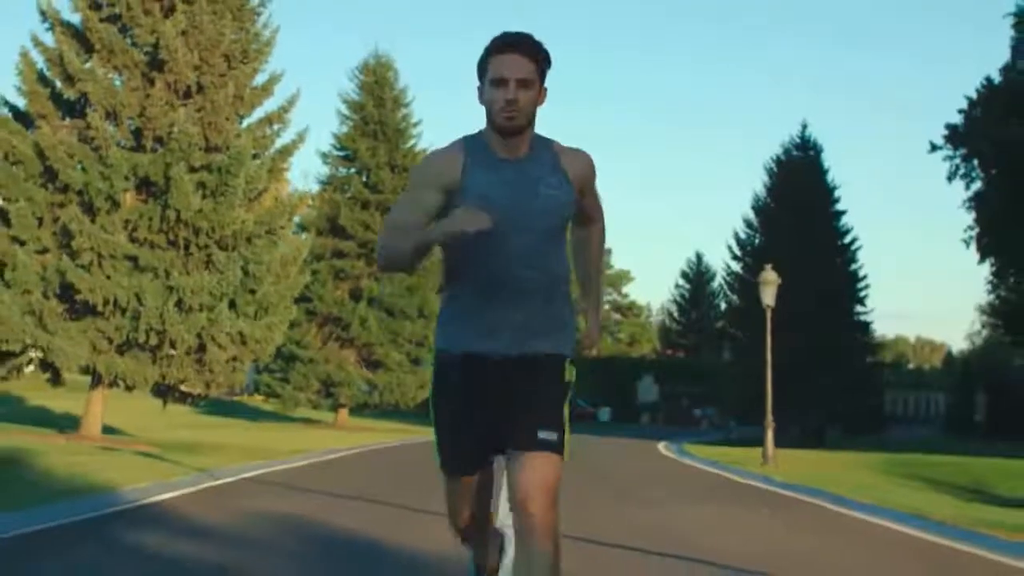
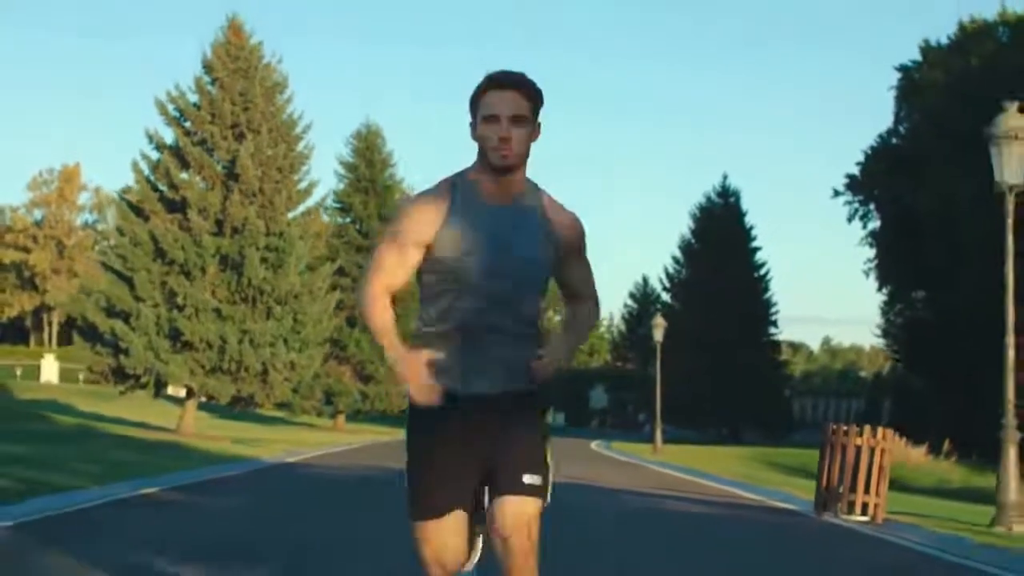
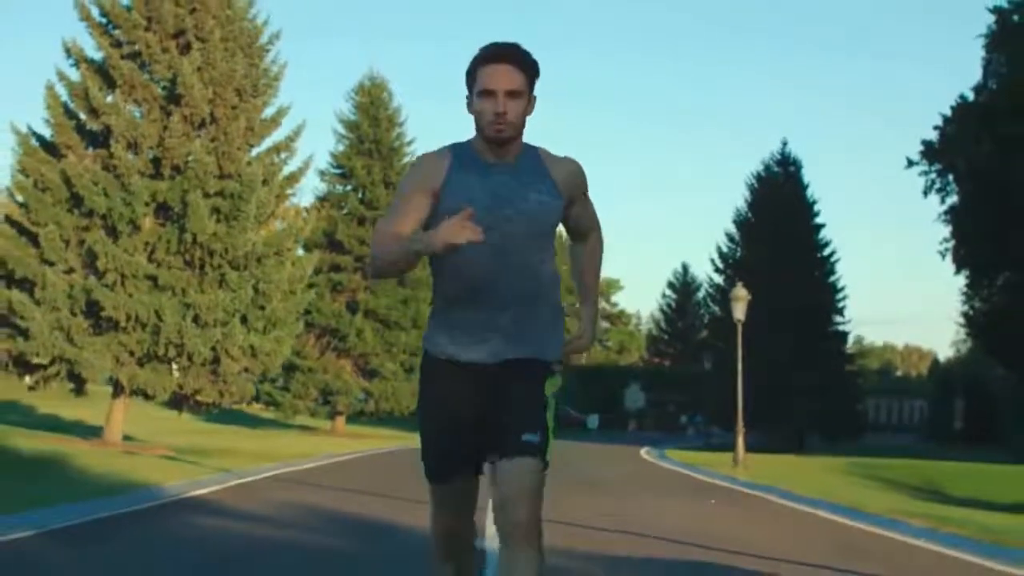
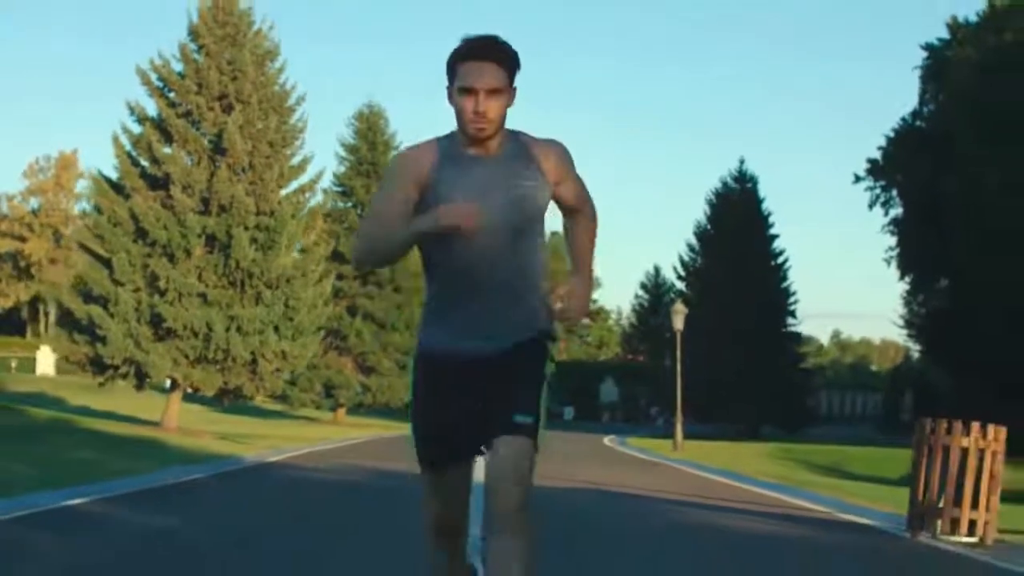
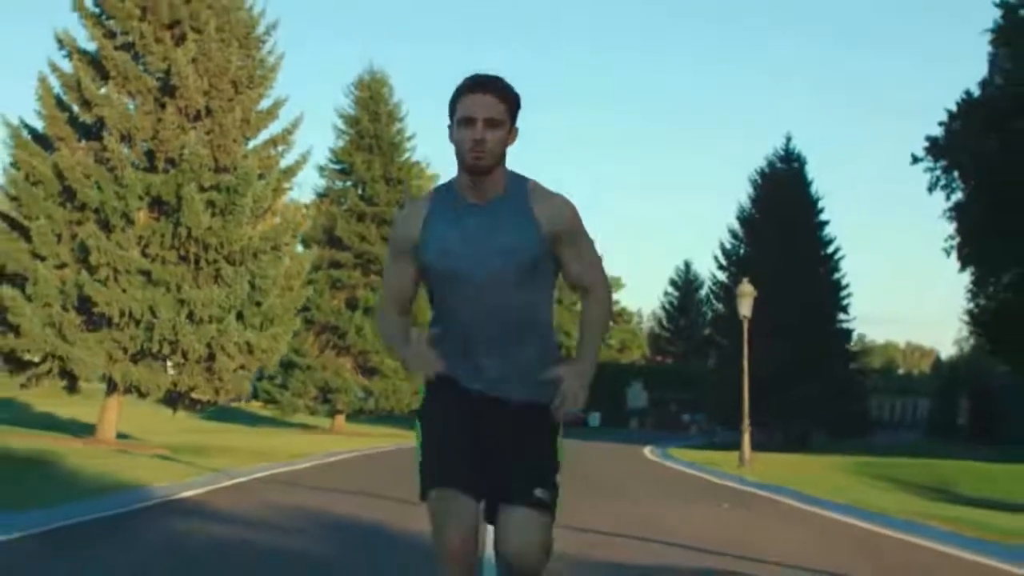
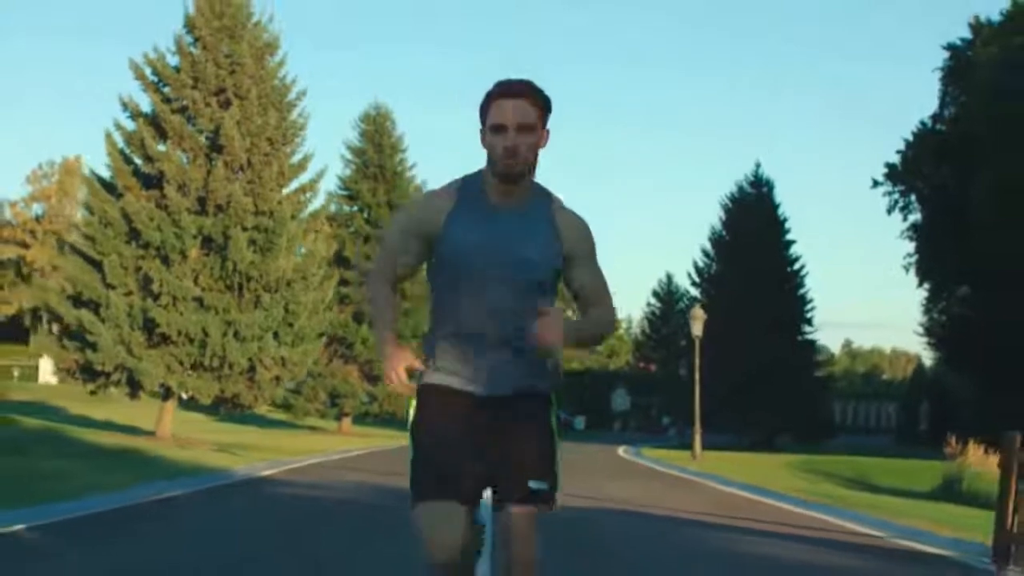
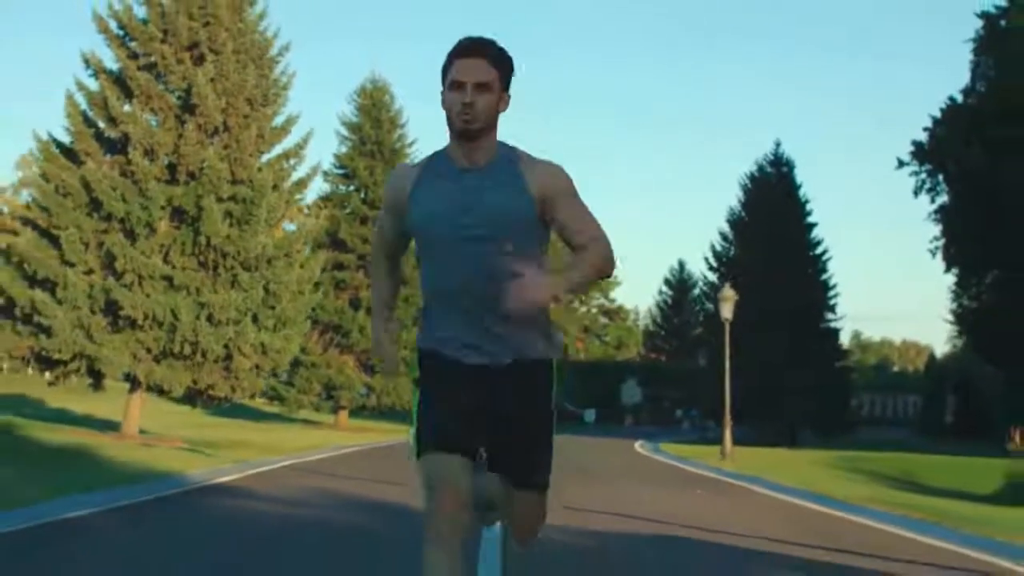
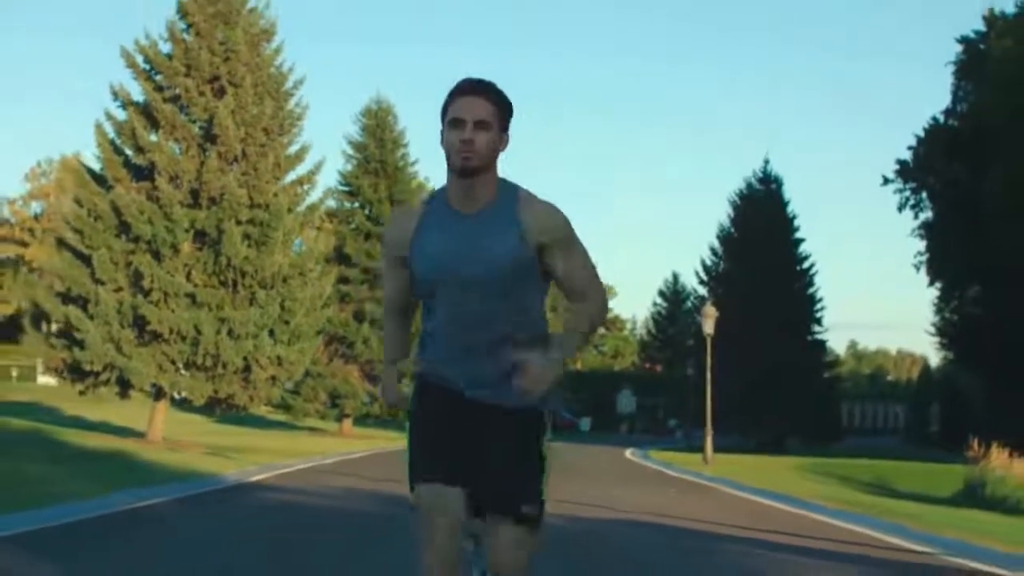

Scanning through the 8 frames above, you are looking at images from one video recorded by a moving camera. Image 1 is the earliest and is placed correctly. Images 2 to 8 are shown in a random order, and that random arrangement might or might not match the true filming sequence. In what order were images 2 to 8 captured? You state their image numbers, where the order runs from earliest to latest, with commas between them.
5, 3, 7, 8, 6, 4, 2
